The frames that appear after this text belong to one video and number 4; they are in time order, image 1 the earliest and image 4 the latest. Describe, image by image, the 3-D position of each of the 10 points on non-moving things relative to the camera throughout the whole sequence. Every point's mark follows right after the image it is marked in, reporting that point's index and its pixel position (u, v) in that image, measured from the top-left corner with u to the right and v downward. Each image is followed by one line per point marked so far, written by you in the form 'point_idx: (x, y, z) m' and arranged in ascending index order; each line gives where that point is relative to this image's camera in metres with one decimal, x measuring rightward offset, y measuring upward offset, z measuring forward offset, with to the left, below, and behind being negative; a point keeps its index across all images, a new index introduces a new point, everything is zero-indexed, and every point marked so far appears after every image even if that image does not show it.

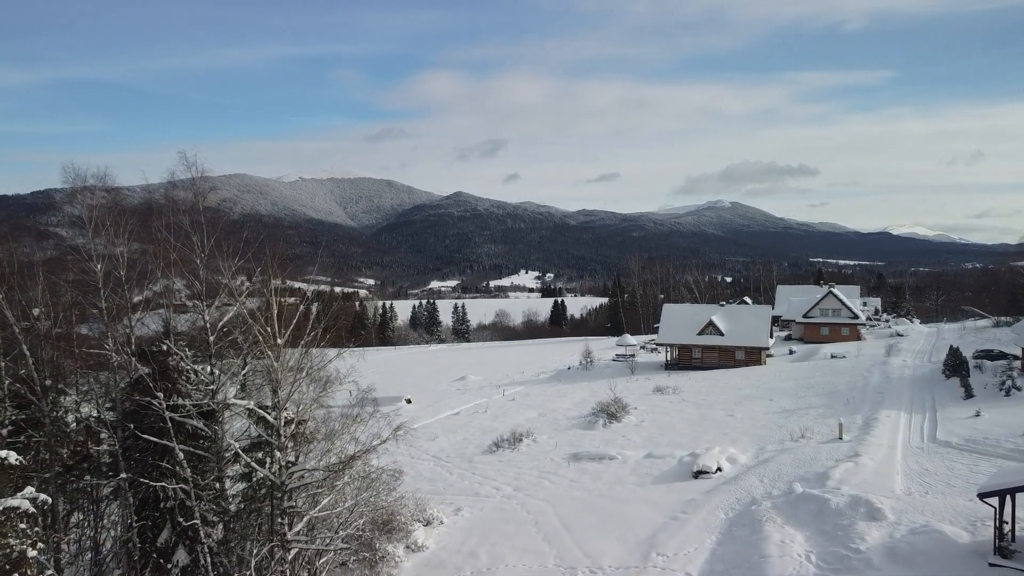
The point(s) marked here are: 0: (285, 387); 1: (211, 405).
0: (-5.4, -2.4, +13.4) m
1: (-6.8, -2.6, +12.5) m
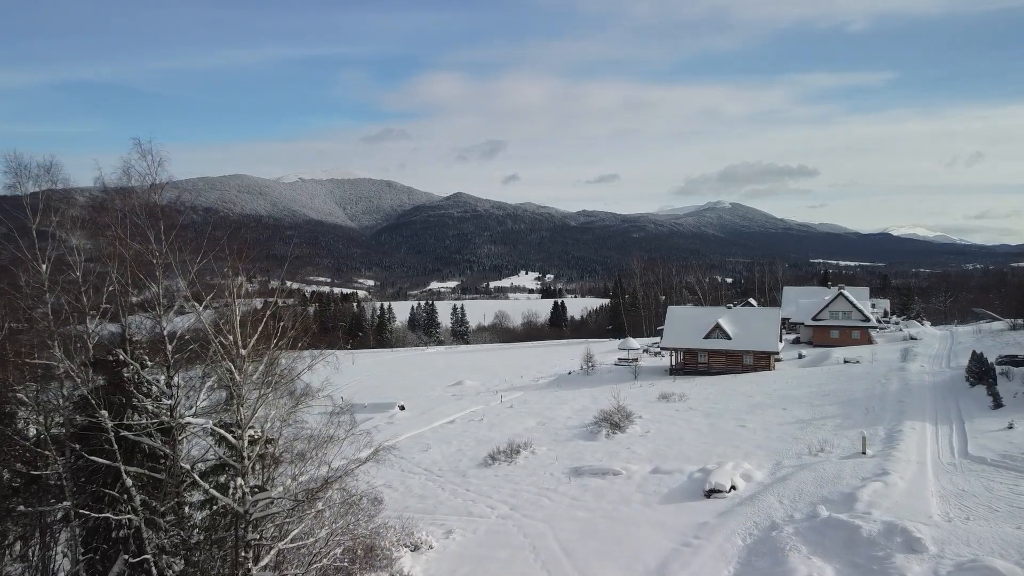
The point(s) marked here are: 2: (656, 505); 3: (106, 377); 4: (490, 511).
0: (-5.6, -2.5, +11.9) m
1: (-6.9, -2.7, +11.1) m
2: (+4.2, -6.3, +16.3) m
3: (-9.0, -1.9, +12.3) m
4: (-0.7, -6.9, +17.2) m
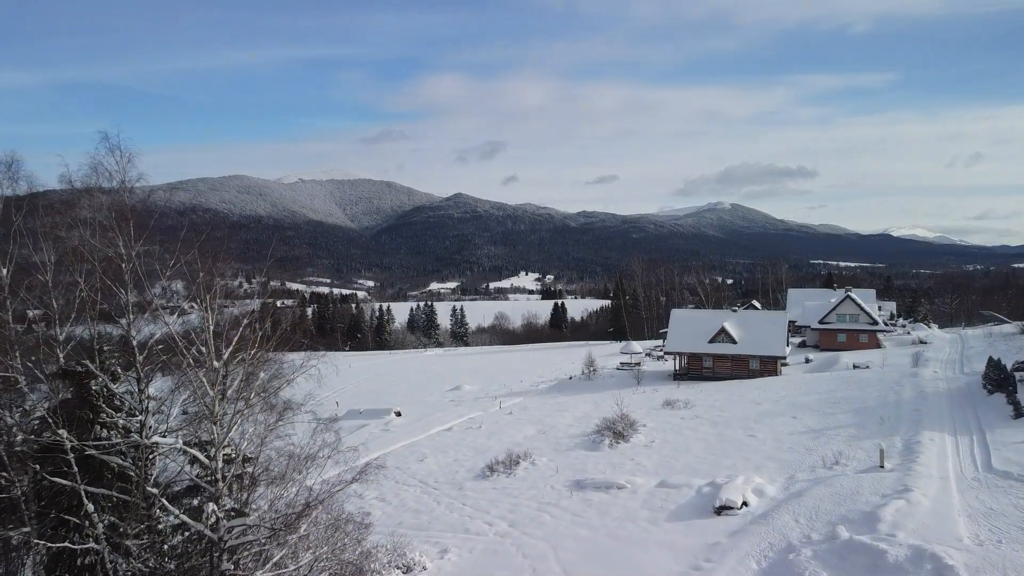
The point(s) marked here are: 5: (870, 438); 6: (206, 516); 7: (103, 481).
0: (-5.6, -2.6, +11.0) m
1: (-6.9, -2.8, +10.2) m
2: (+4.2, -6.5, +15.4) m
3: (-9.0, -2.1, +11.4) m
4: (-0.7, -7.0, +16.3) m
5: (+12.2, -5.1, +19.1) m
6: (-5.2, -3.9, +9.5) m
7: (-8.0, -3.8, +10.9) m
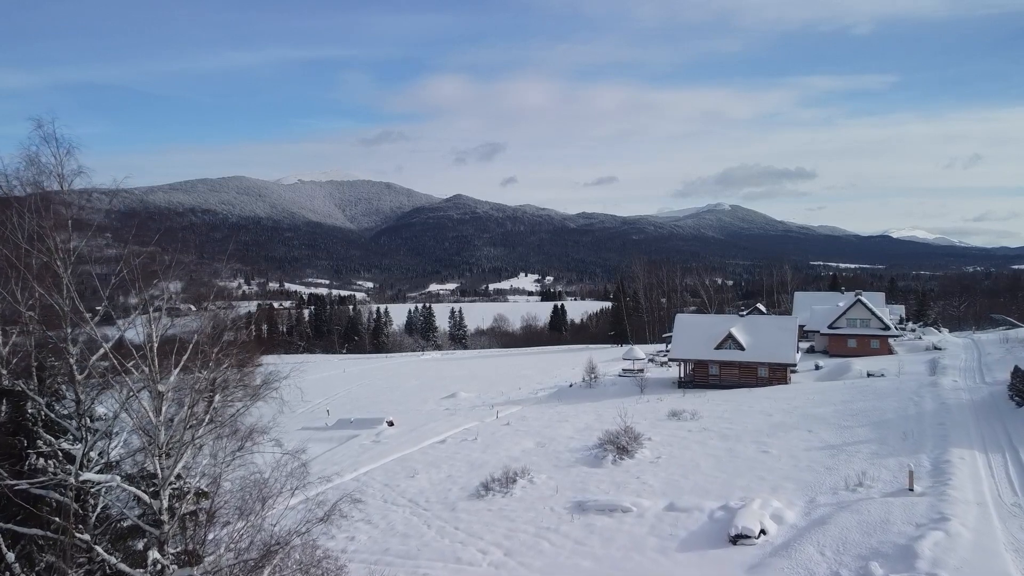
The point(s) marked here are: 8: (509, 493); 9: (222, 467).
0: (-5.7, -2.8, +9.7) m
1: (-7.0, -3.0, +8.8) m
2: (+4.0, -6.6, +14.0) m
3: (-9.1, -2.2, +10.1) m
4: (-0.8, -7.2, +14.9) m
5: (+12.1, -5.3, +17.8) m
6: (-5.4, -4.1, +8.2) m
7: (-8.1, -3.9, +9.6) m
8: (-0.1, -6.8, +18.7) m
9: (-5.2, -3.2, +10.2) m
